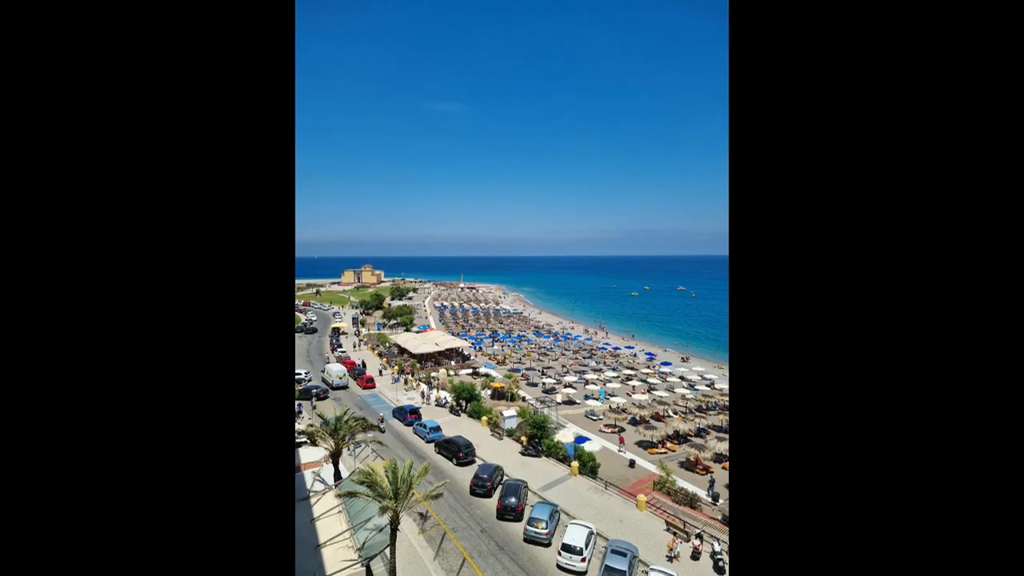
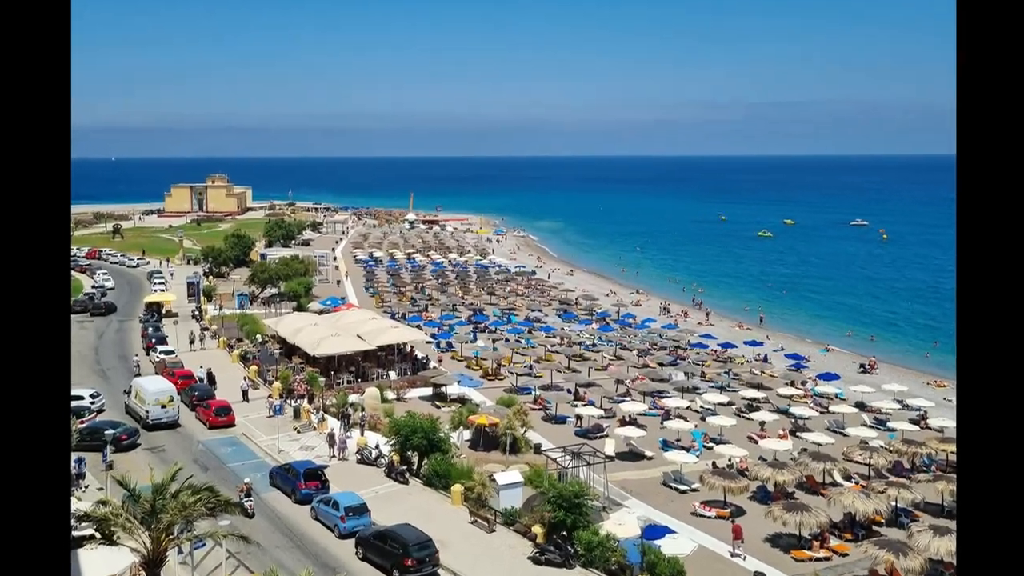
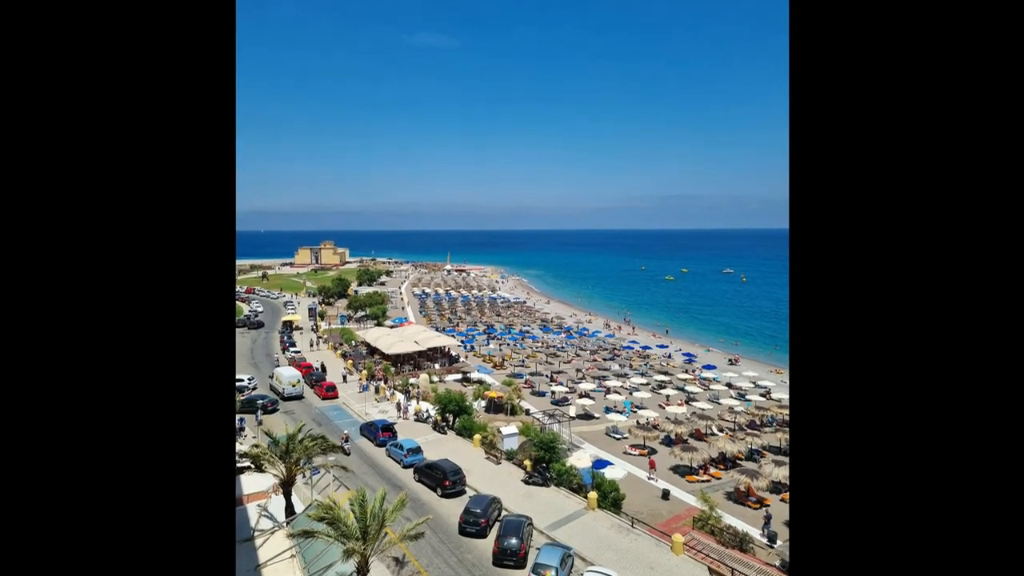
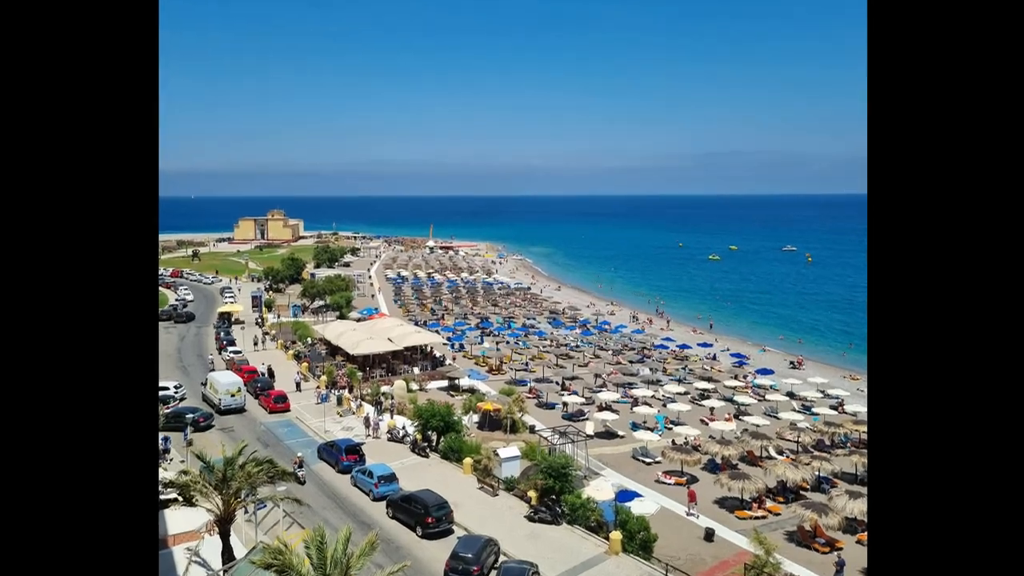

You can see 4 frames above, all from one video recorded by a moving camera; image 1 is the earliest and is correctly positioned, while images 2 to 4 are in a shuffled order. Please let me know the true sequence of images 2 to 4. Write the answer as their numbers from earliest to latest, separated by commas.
3, 4, 2
